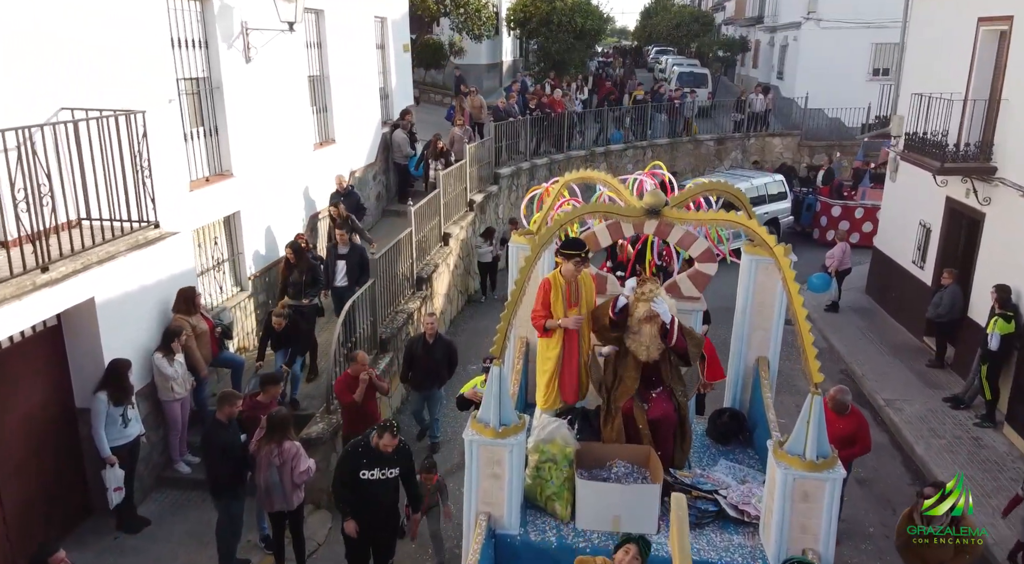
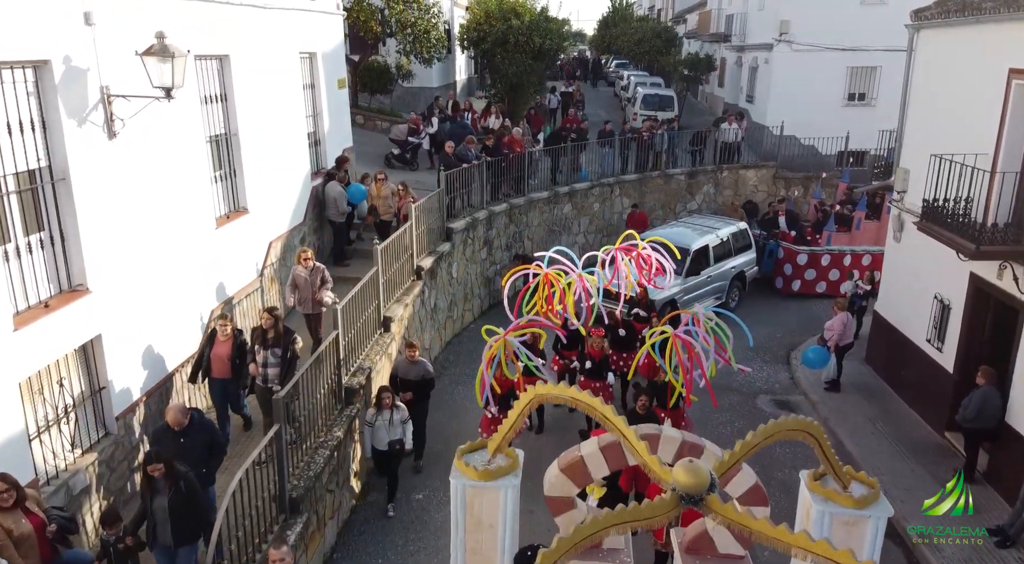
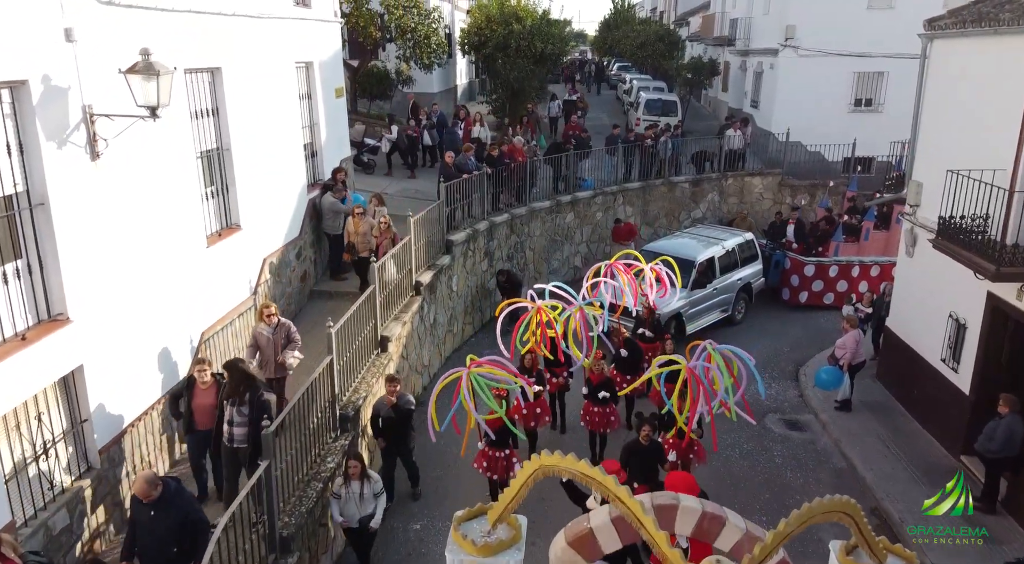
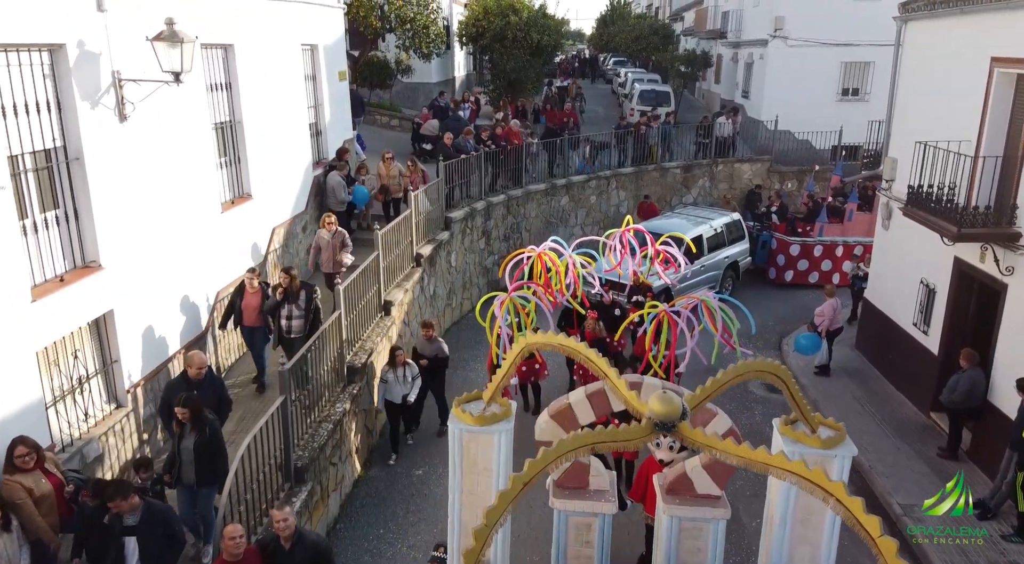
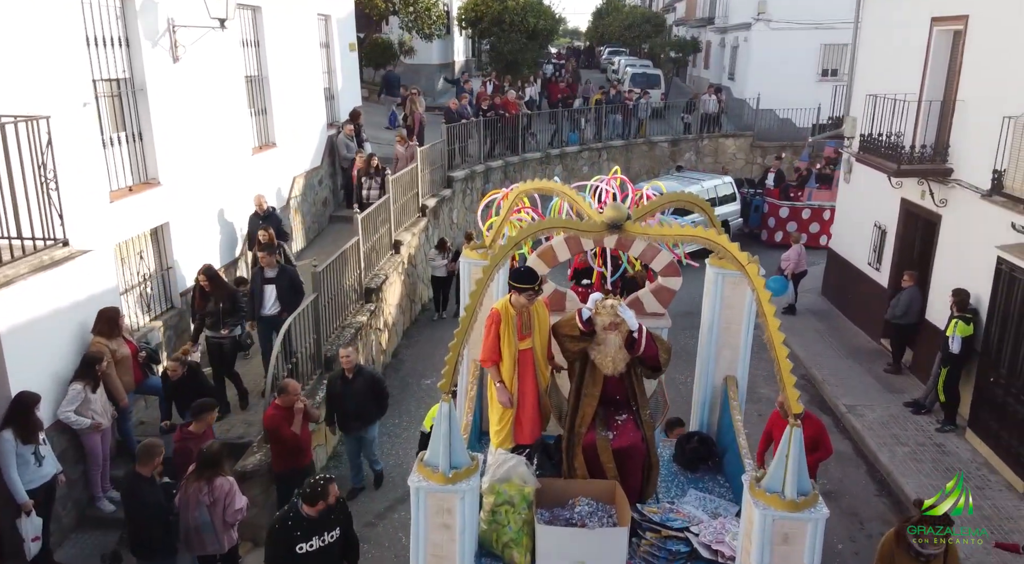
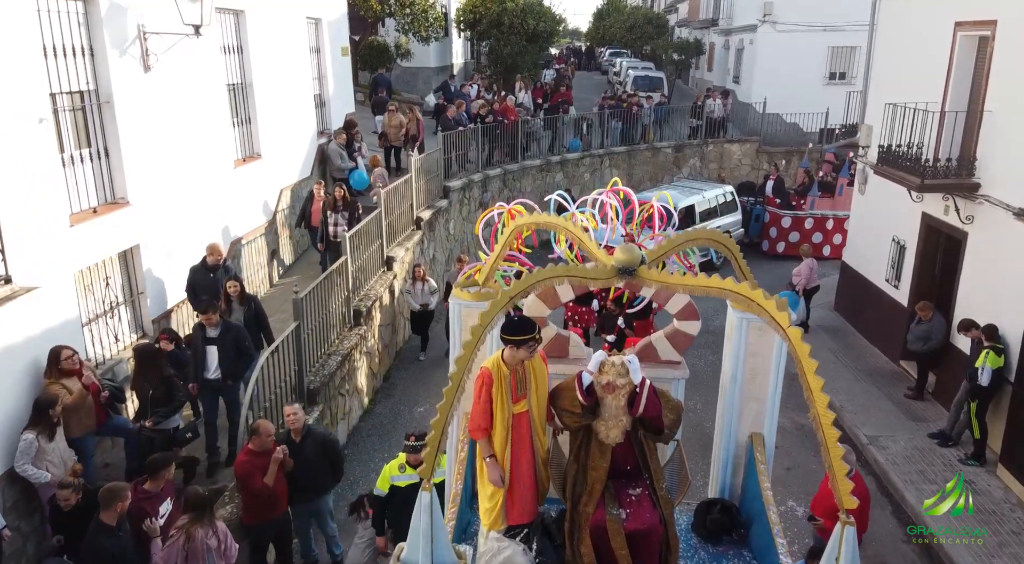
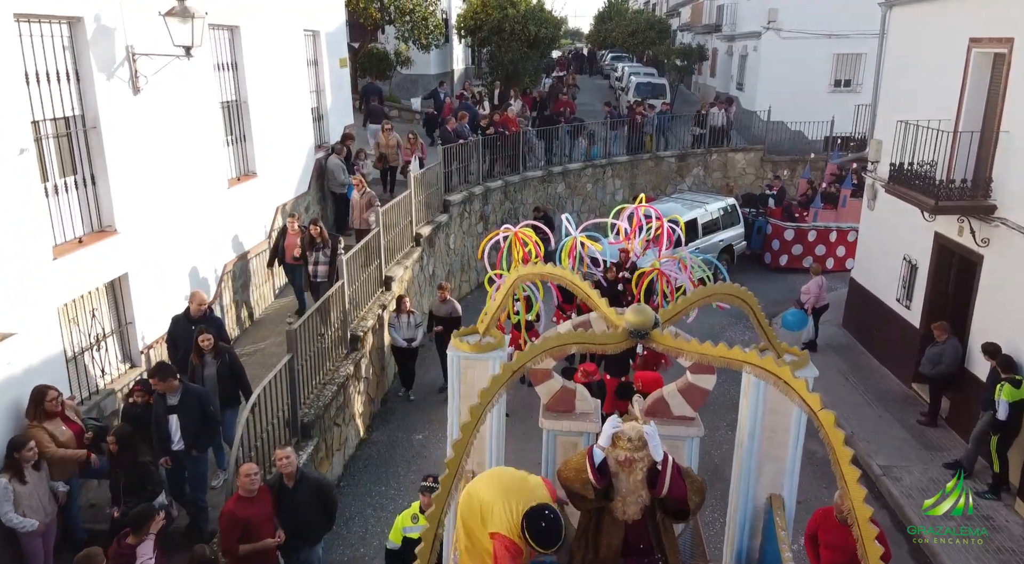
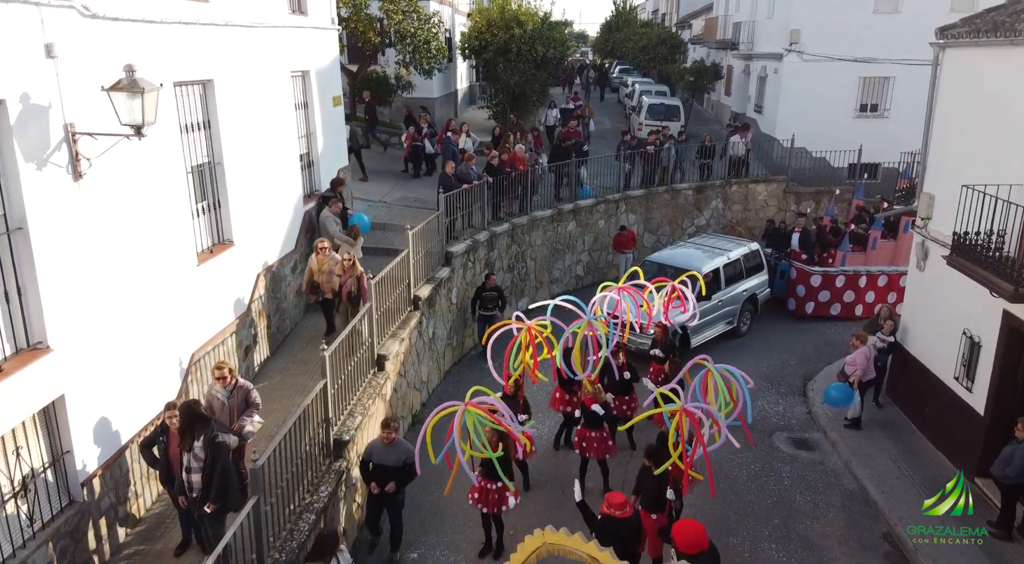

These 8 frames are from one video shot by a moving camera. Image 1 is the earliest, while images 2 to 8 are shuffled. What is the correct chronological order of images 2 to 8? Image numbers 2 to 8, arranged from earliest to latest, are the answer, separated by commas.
5, 6, 7, 4, 2, 3, 8
